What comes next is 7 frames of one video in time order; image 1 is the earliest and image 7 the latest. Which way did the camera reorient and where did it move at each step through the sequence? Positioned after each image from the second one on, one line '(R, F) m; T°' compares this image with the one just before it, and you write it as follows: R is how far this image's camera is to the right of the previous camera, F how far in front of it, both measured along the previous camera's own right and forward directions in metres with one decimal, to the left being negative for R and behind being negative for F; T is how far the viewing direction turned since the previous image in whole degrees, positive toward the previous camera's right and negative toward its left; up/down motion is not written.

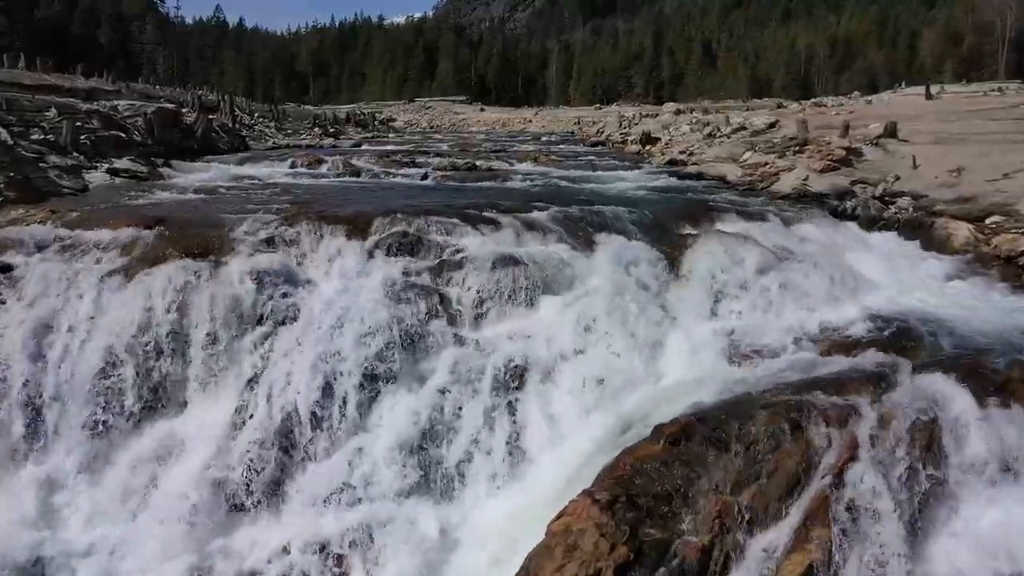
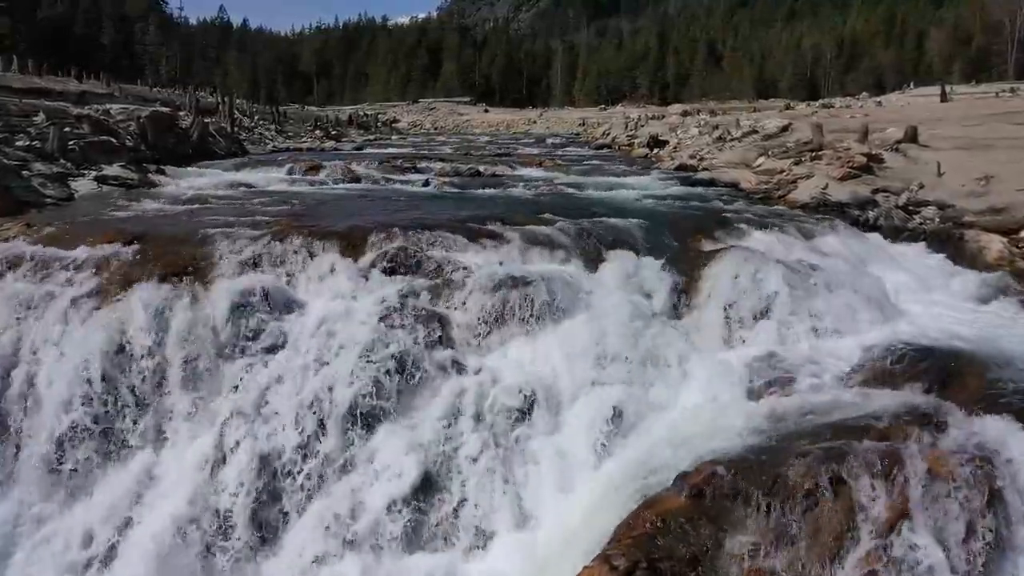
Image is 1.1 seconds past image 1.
(0.0, +0.8) m; 0°
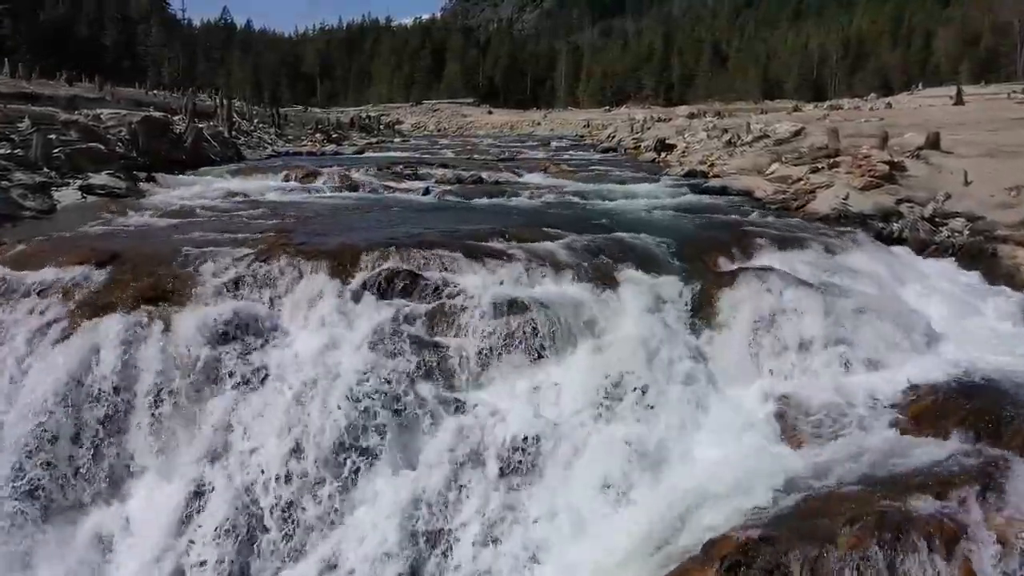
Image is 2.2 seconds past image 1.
(0.0, +0.8) m; 0°
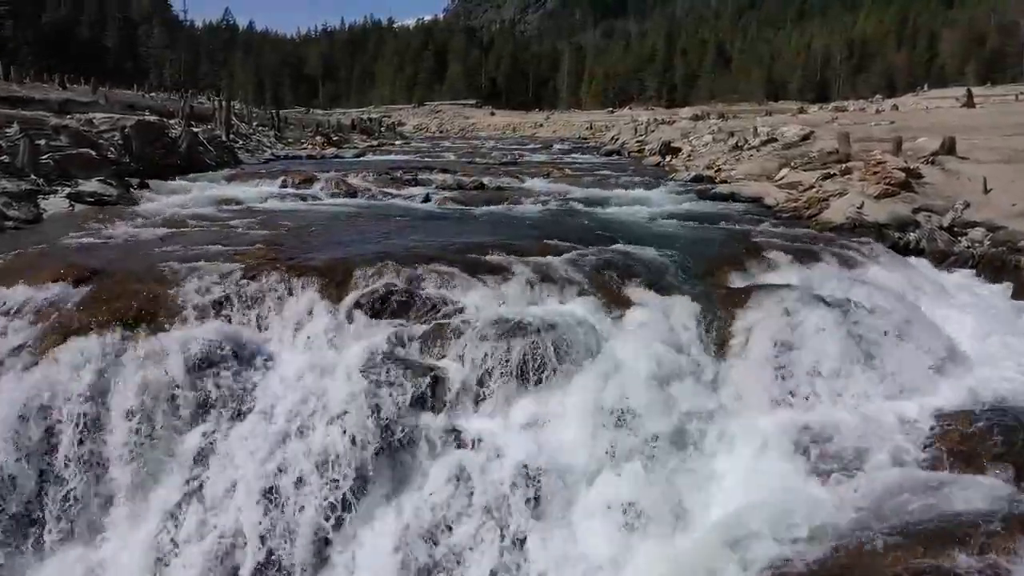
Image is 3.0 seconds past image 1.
(0.0, +0.5) m; 0°
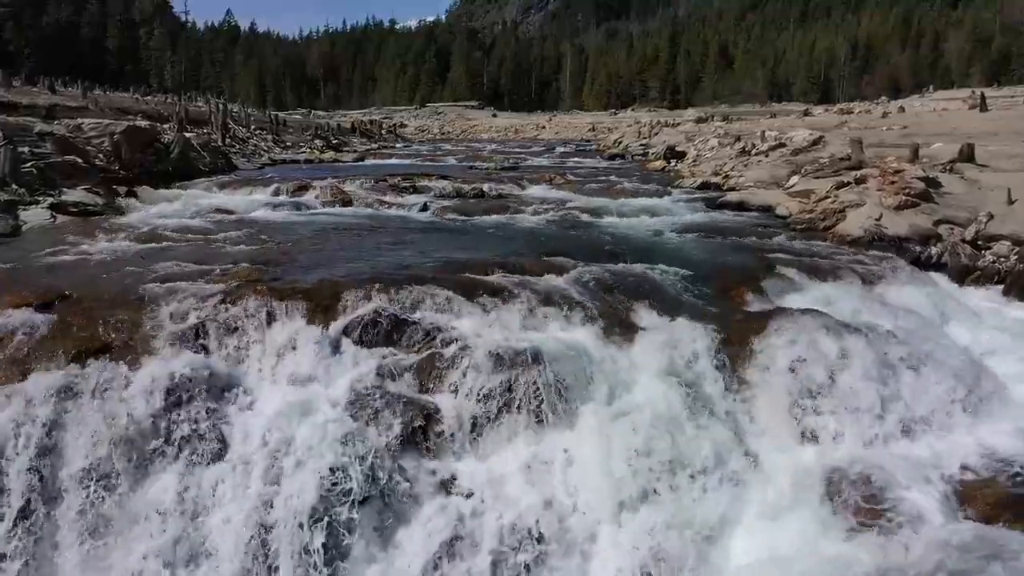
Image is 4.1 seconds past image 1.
(0.0, +0.7) m; 0°
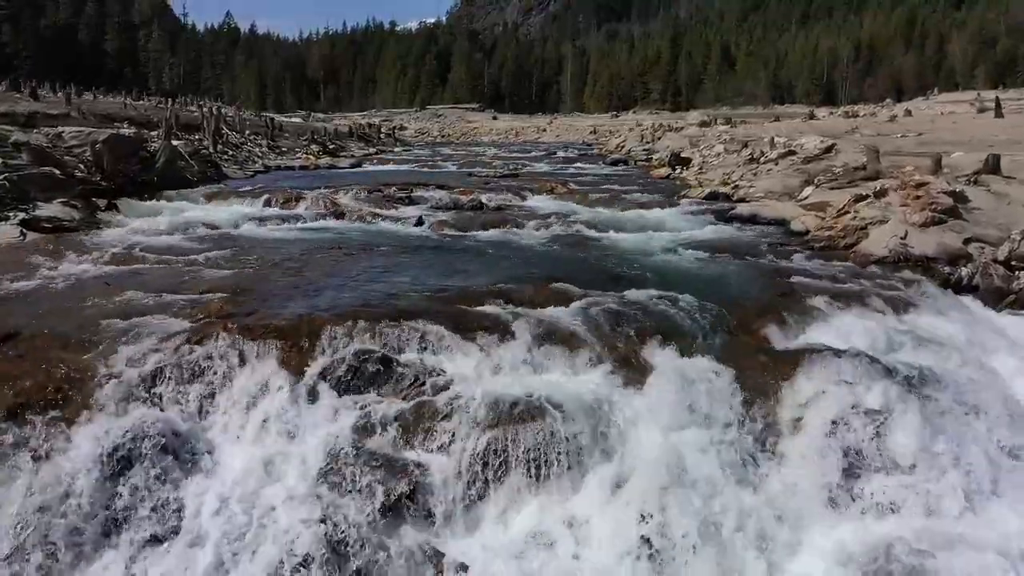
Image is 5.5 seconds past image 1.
(0.0, +0.9) m; 0°
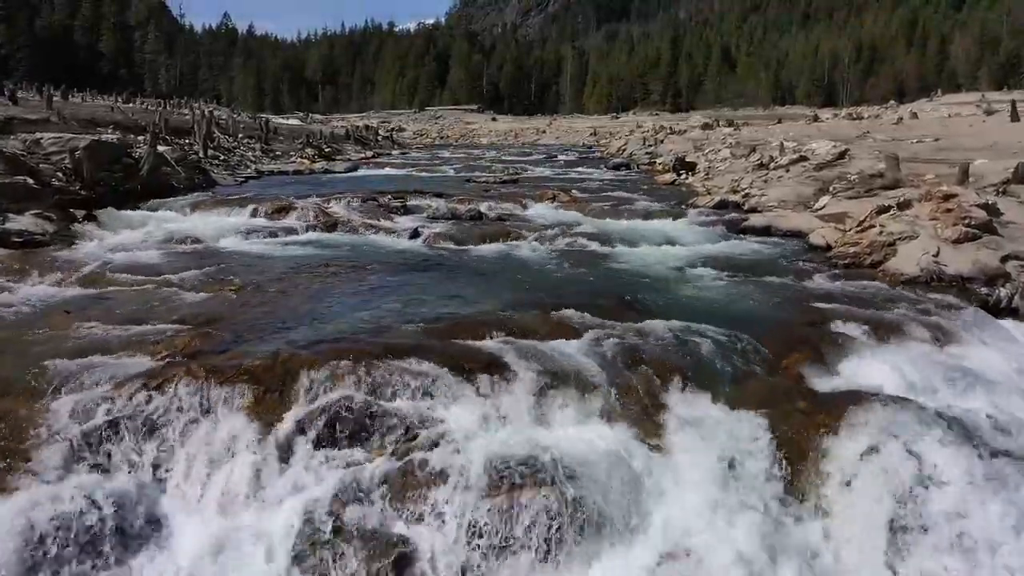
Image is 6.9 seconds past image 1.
(0.0, +0.9) m; 0°
